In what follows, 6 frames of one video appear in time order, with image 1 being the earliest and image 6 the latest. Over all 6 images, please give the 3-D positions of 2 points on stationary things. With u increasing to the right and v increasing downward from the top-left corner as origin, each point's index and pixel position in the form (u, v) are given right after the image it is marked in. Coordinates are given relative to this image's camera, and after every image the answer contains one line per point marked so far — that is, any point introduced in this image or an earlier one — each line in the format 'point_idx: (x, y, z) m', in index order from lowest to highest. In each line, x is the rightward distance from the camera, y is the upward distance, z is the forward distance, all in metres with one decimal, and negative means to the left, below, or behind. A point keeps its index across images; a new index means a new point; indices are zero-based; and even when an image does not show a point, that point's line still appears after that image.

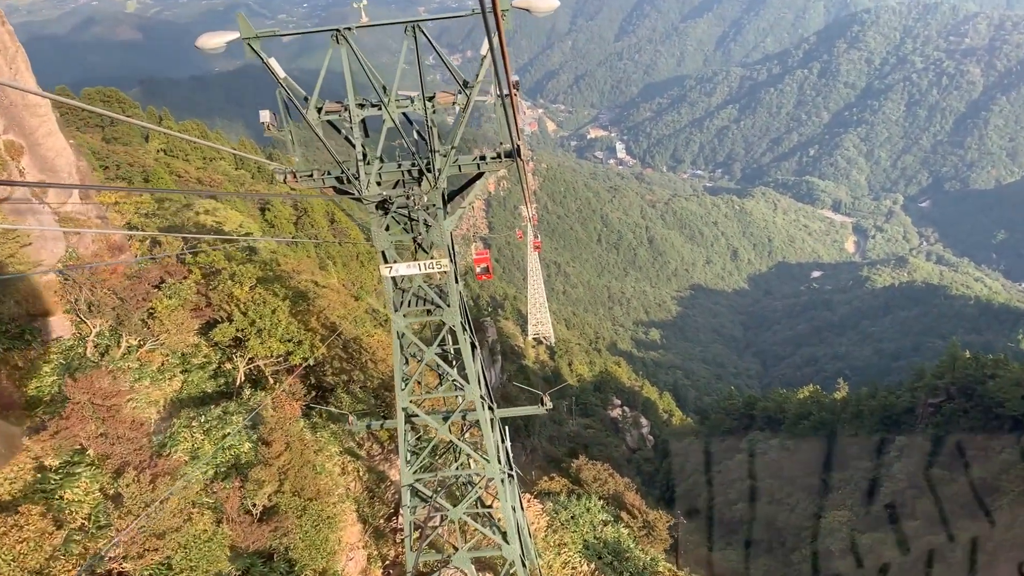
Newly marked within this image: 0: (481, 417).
0: (-0.2, -0.7, +4.9) m
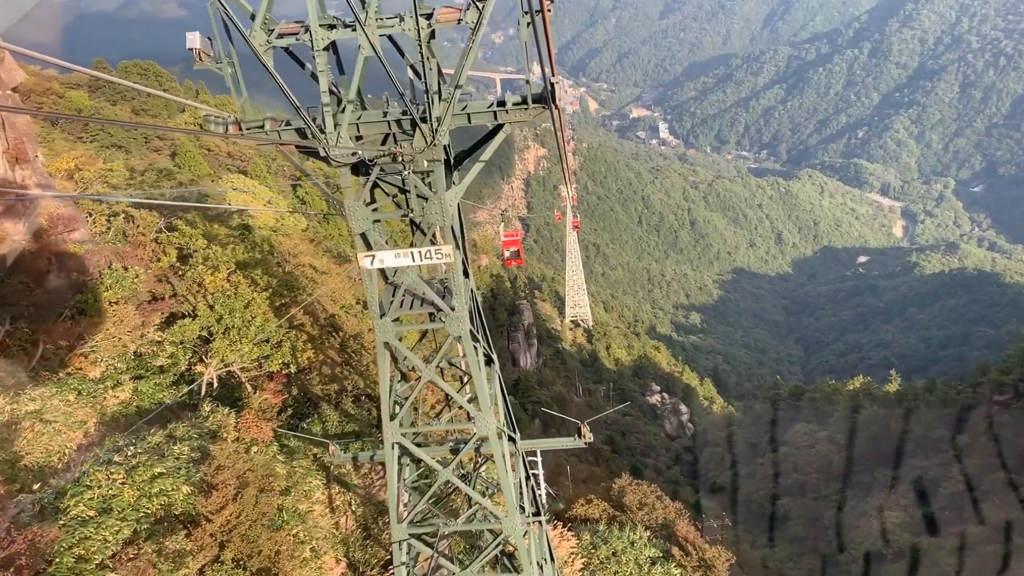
0: (-0.1, -0.7, +3.7) m
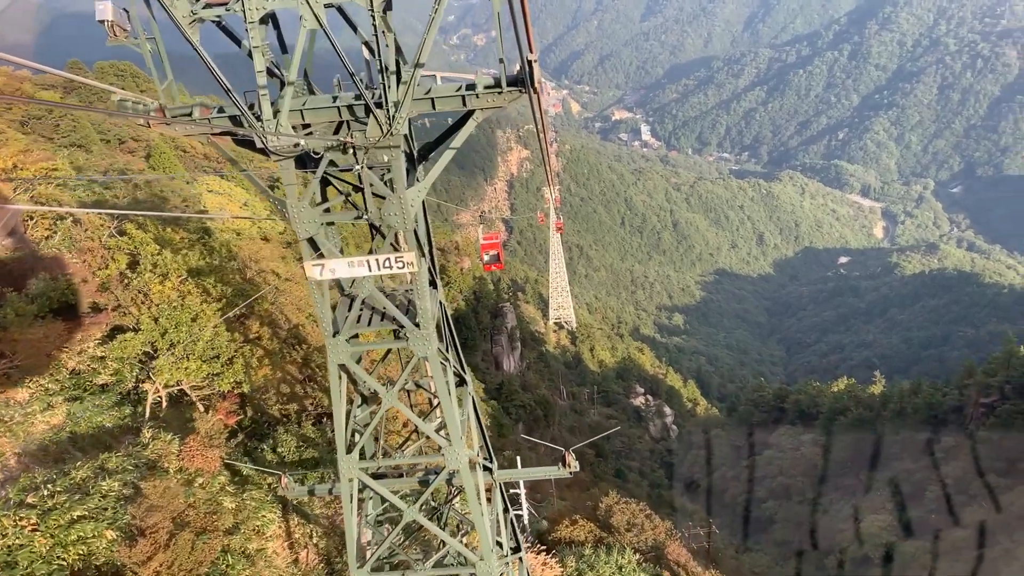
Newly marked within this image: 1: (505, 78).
0: (-0.1, -0.8, +3.3) m
1: (0.0, +0.7, +3.0) m
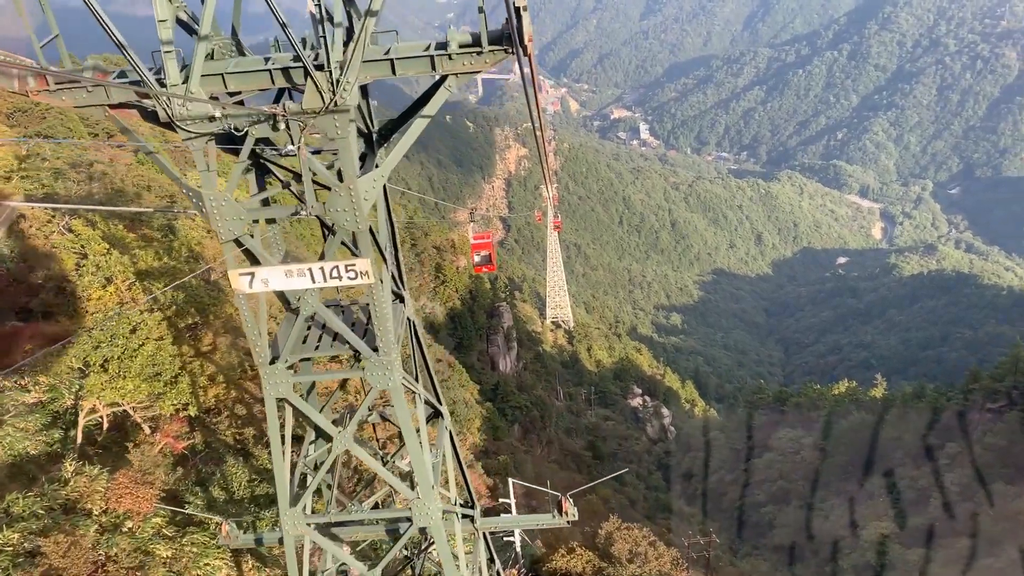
0: (-0.2, -0.8, +2.7) m
1: (-0.1, +0.7, +2.4) m
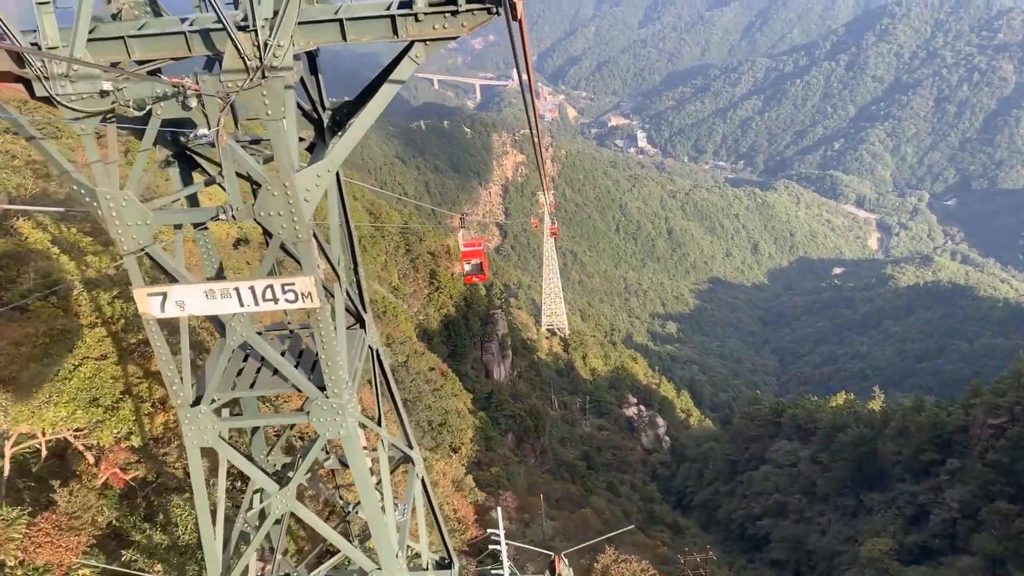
0: (-0.2, -0.9, +2.2) m
1: (-0.1, +0.6, +2.0) m
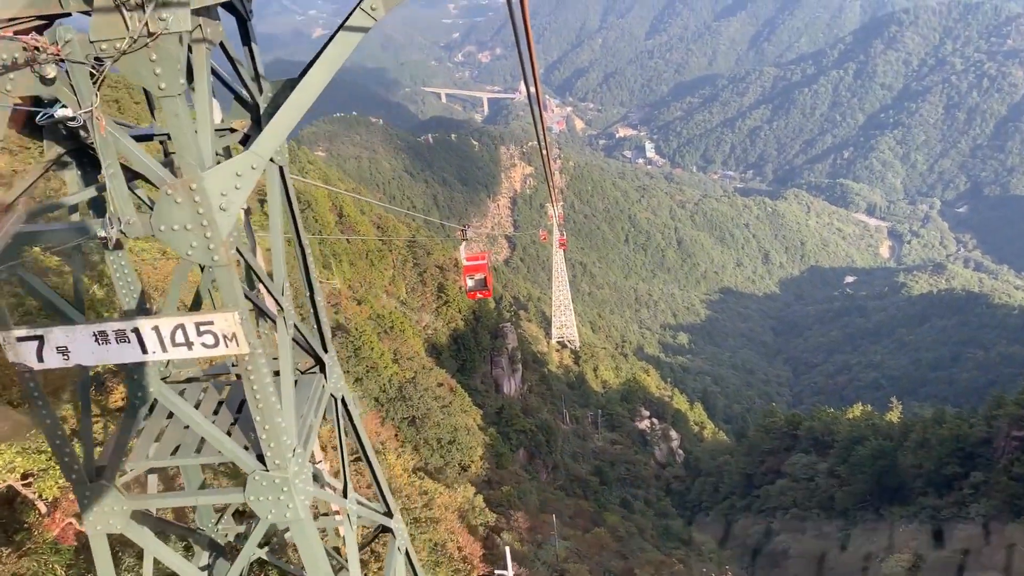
0: (-0.2, -0.9, +1.8) m
1: (-0.1, +0.6, +1.6) m
